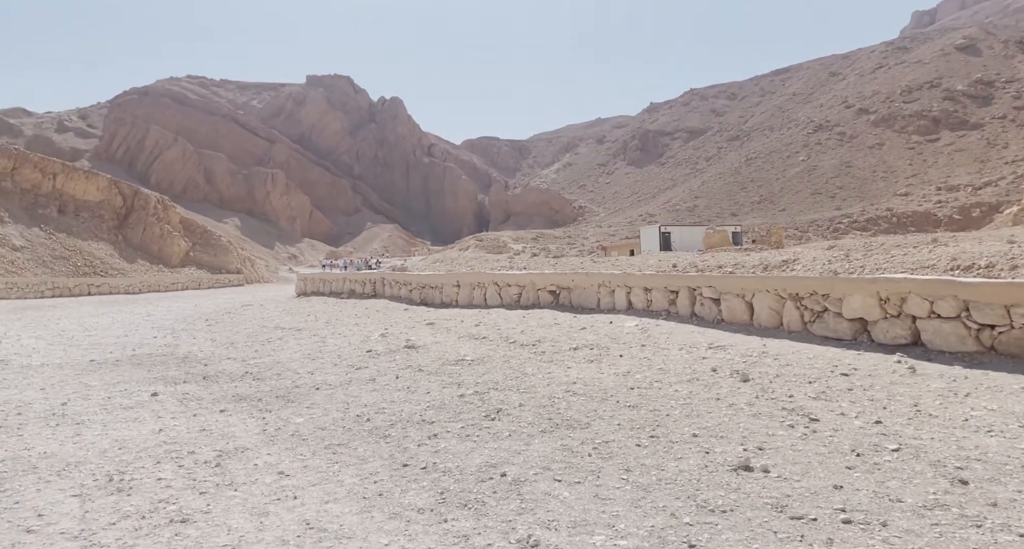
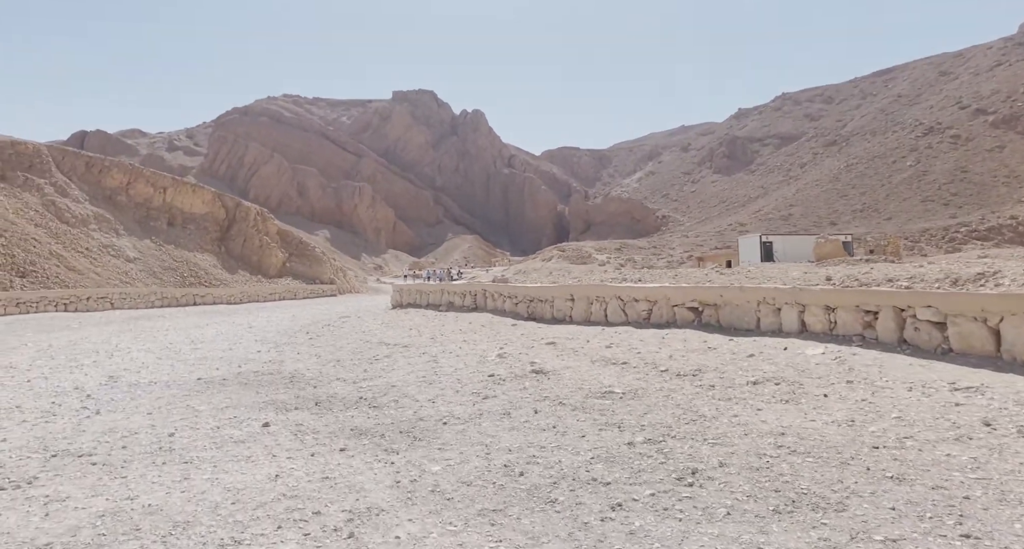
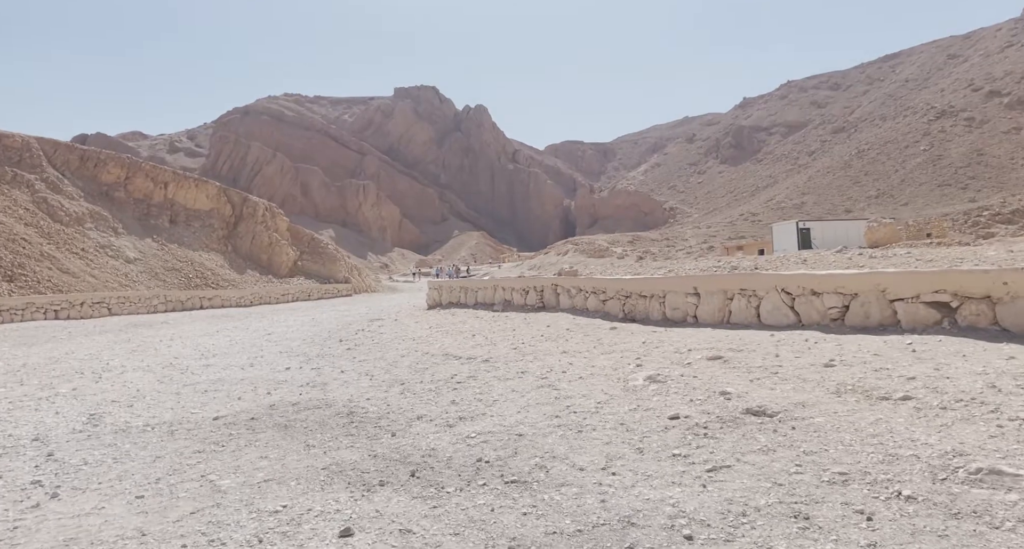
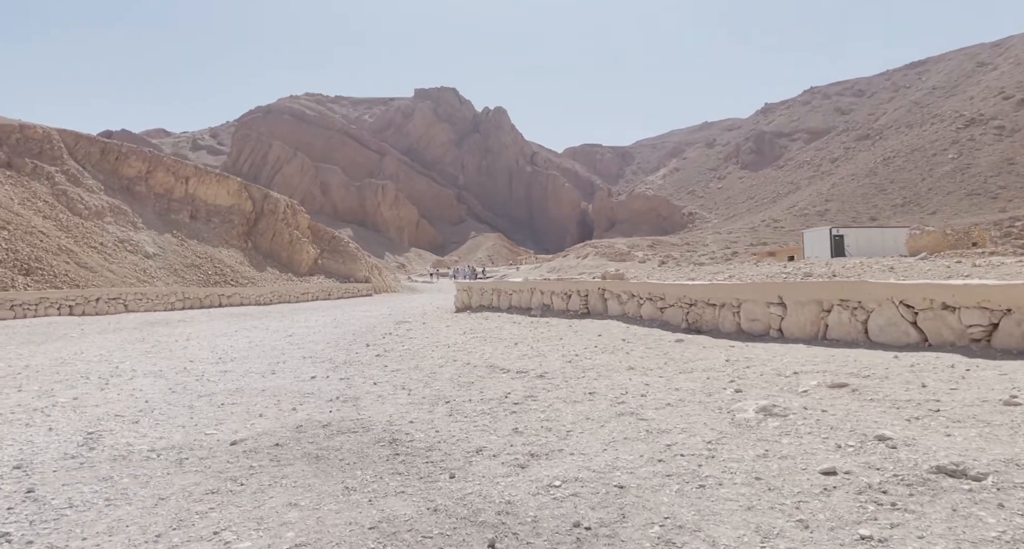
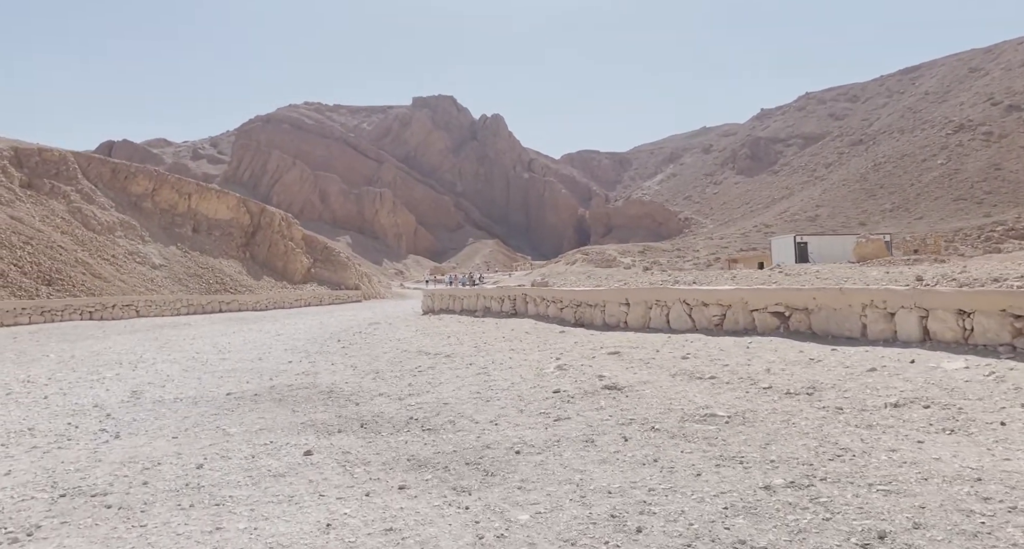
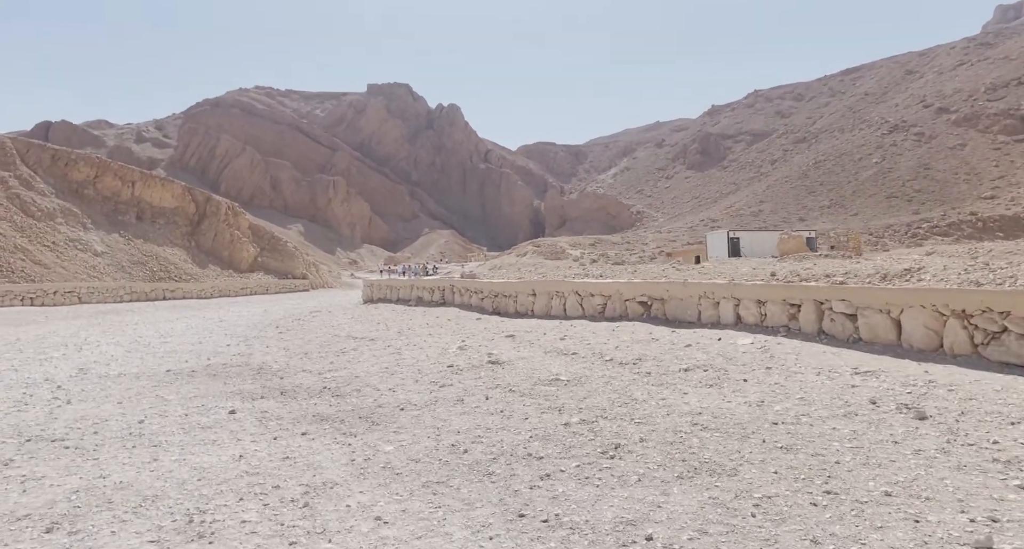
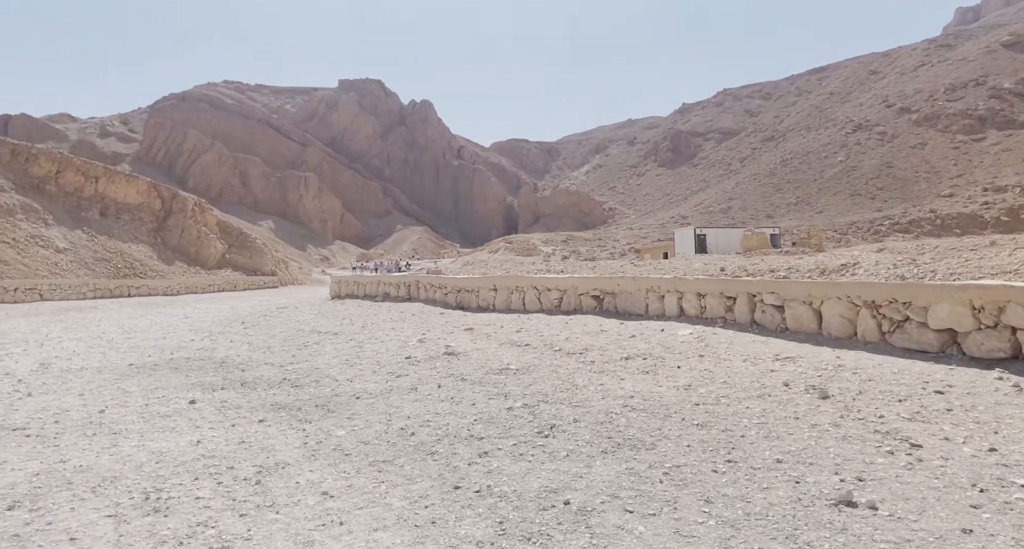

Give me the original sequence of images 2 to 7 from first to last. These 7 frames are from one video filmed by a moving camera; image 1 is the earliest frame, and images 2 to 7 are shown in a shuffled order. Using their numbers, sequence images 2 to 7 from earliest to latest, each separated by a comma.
7, 6, 2, 5, 3, 4
